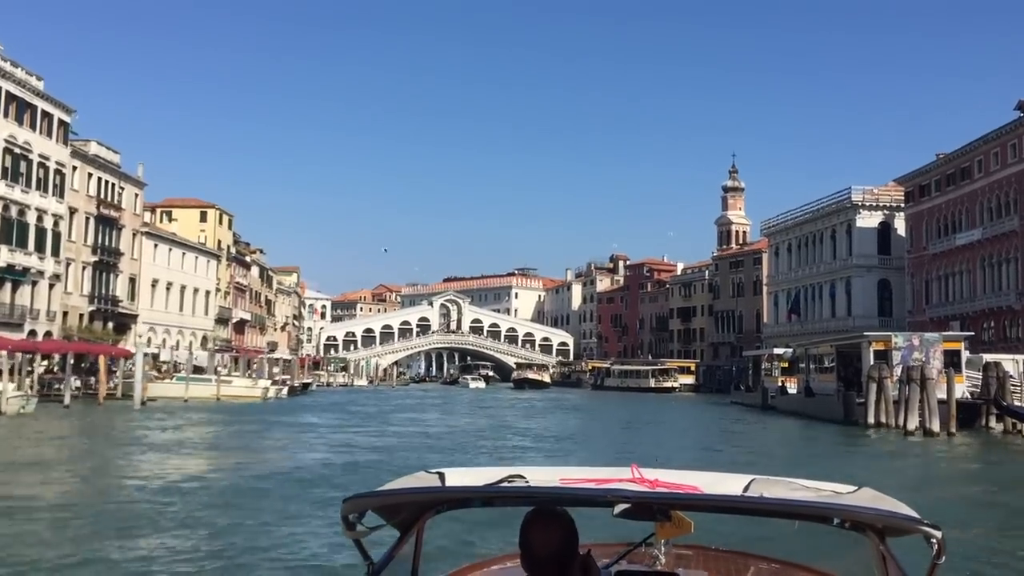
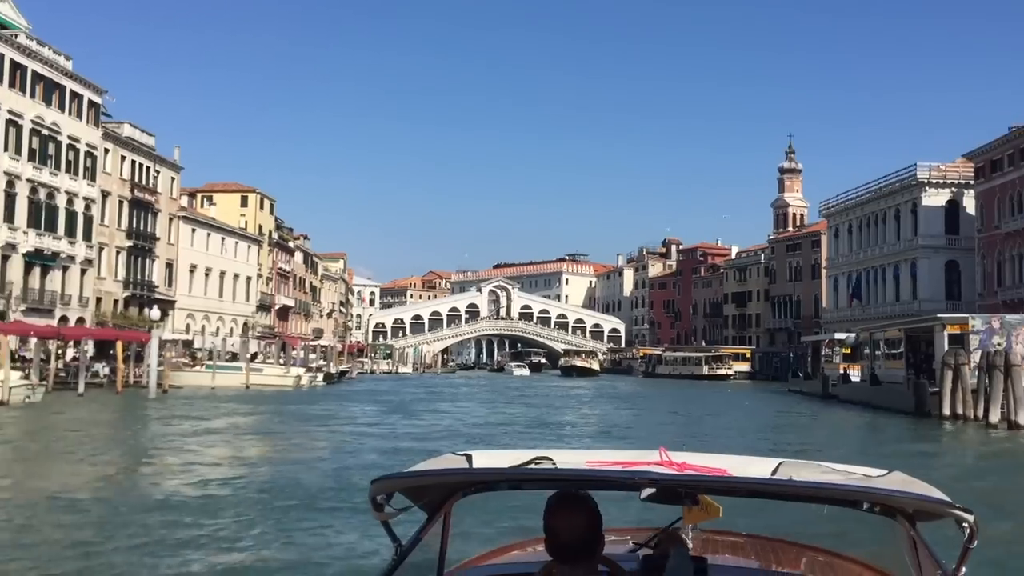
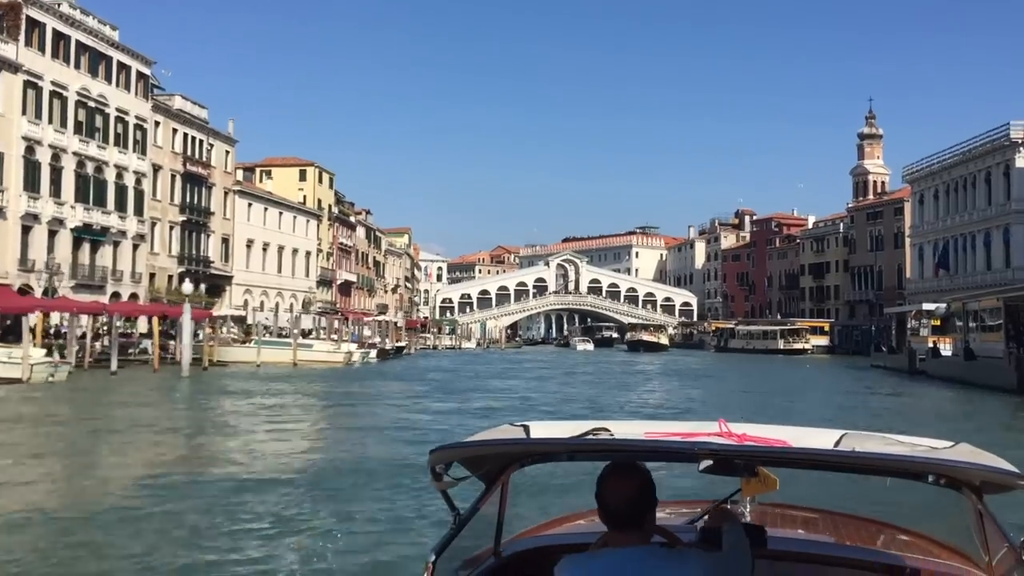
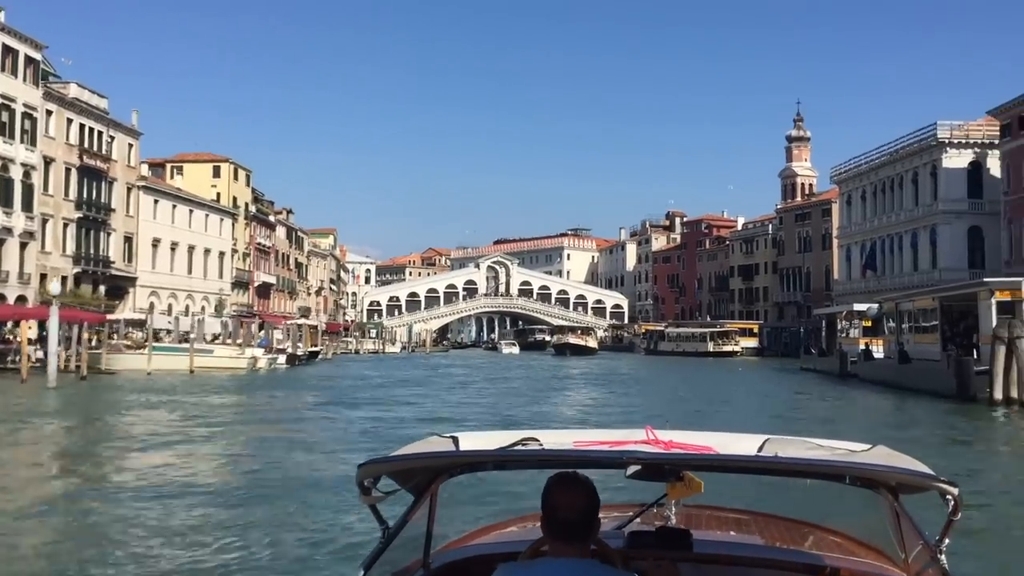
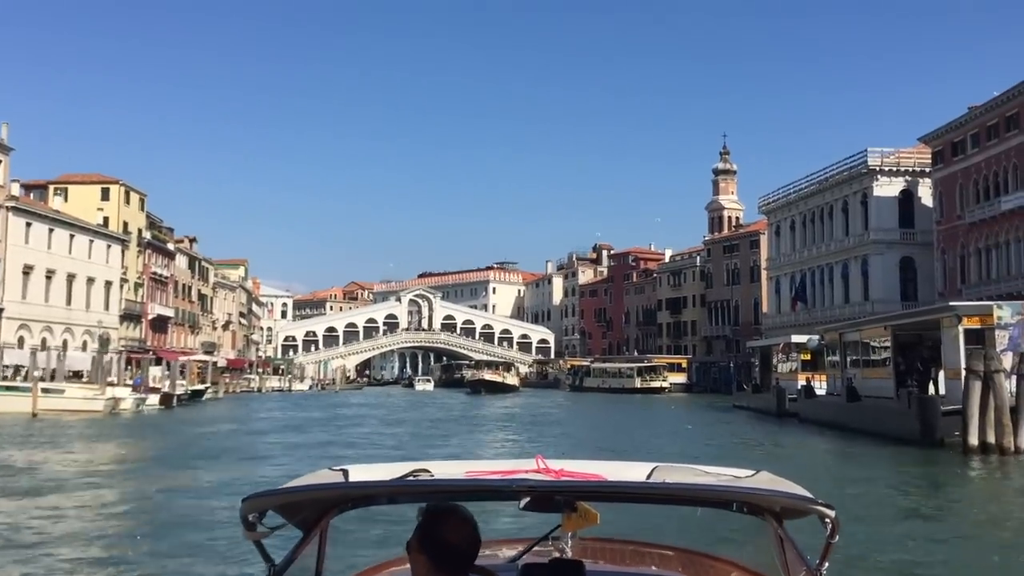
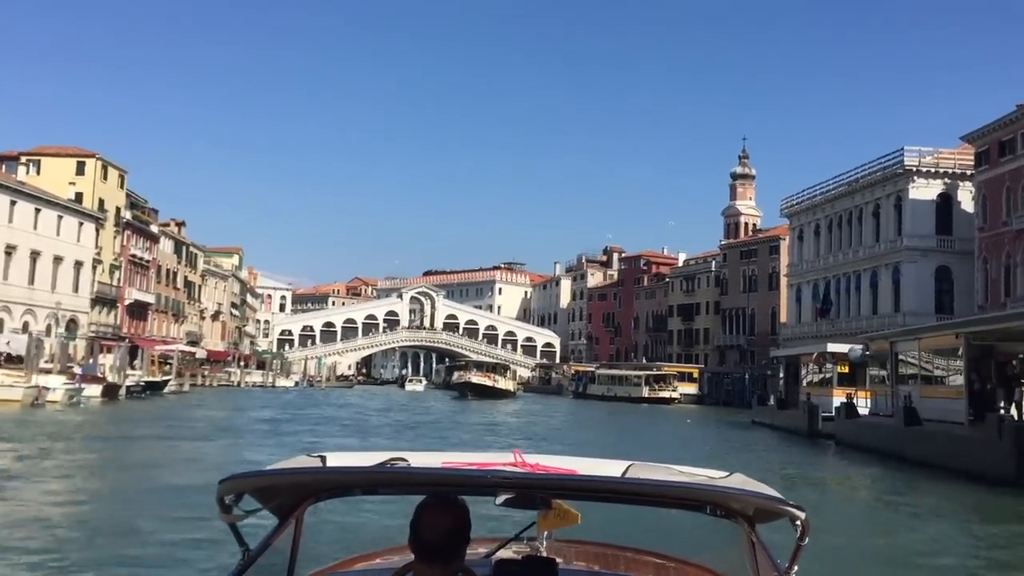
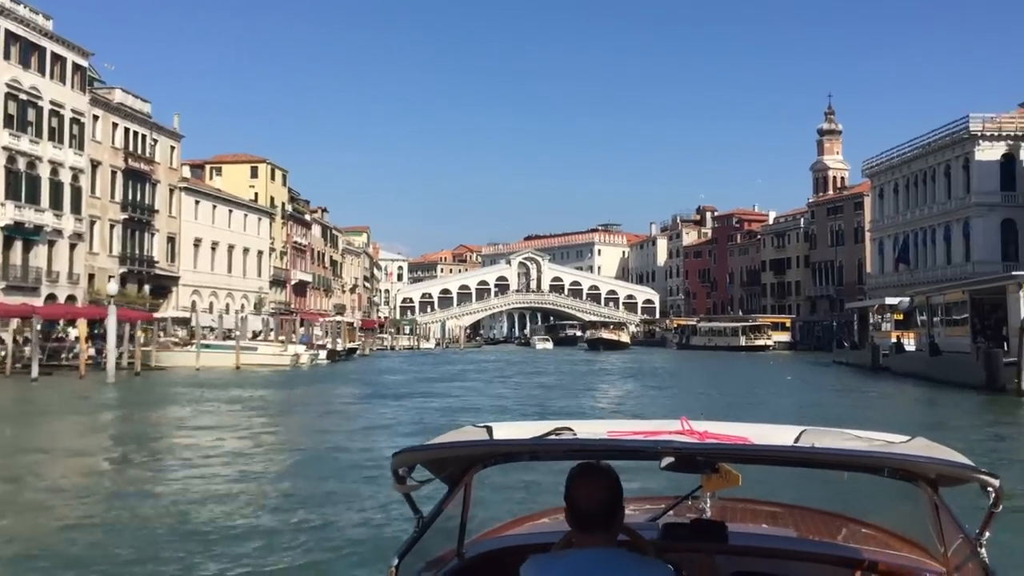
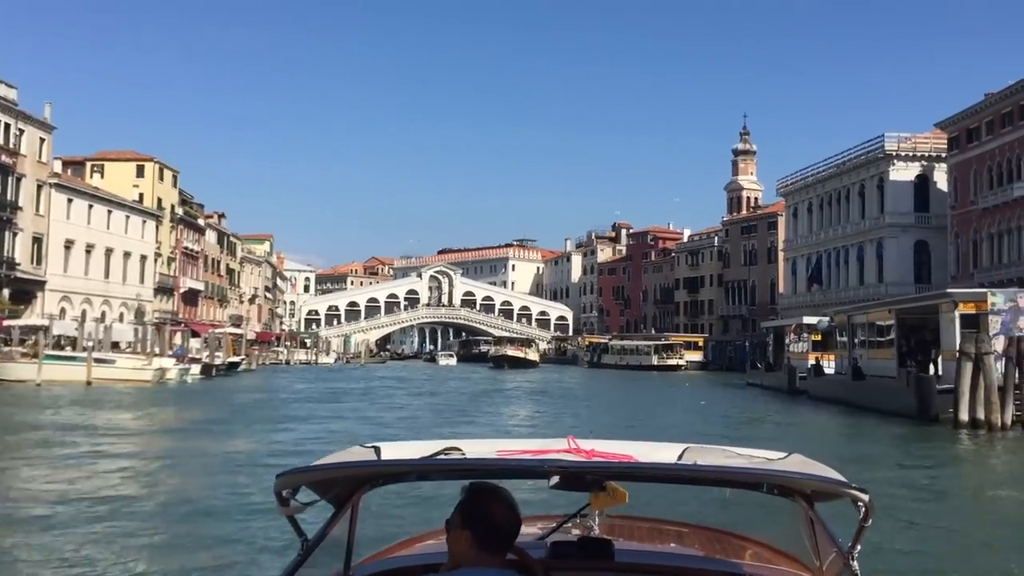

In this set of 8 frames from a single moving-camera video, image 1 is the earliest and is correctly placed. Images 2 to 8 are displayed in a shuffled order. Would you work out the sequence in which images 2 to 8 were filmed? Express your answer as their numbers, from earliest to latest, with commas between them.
2, 3, 7, 4, 8, 5, 6
